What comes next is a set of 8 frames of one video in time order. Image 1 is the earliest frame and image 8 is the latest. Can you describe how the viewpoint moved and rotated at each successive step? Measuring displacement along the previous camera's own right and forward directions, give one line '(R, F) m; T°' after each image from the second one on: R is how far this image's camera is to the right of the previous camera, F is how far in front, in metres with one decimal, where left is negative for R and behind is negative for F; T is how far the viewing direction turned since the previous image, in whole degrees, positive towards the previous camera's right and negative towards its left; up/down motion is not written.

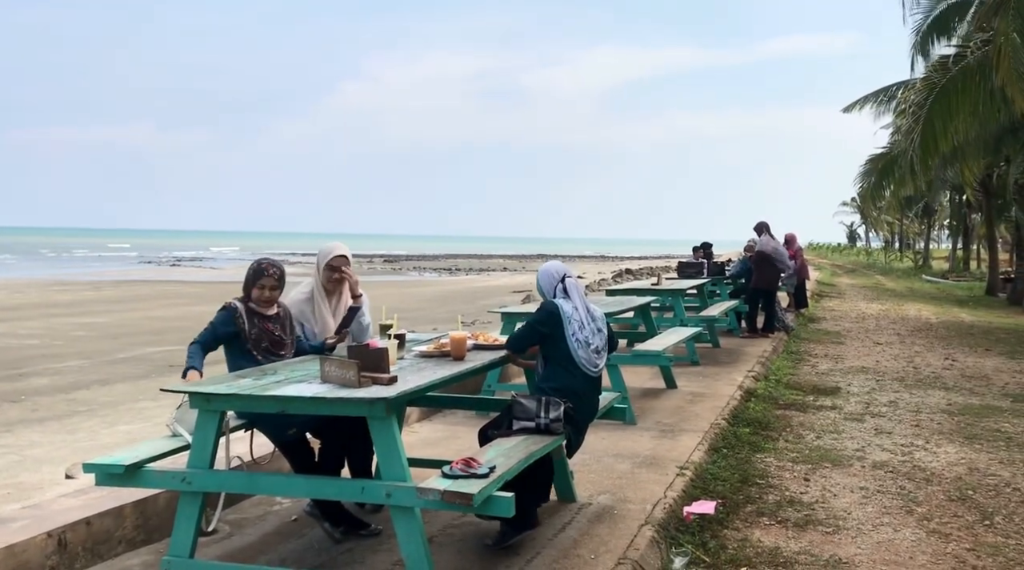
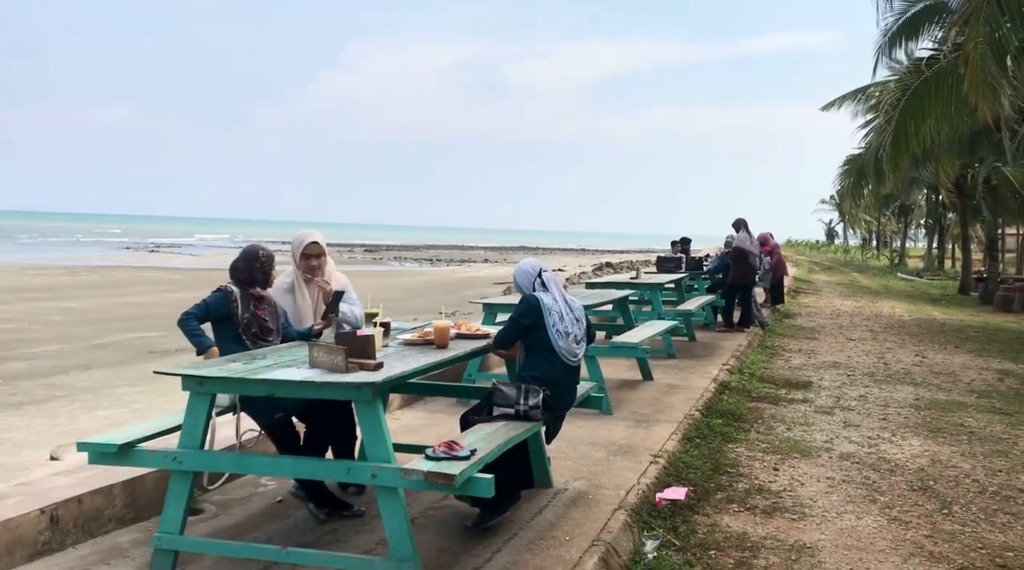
(0.0, -0.1) m; +1°
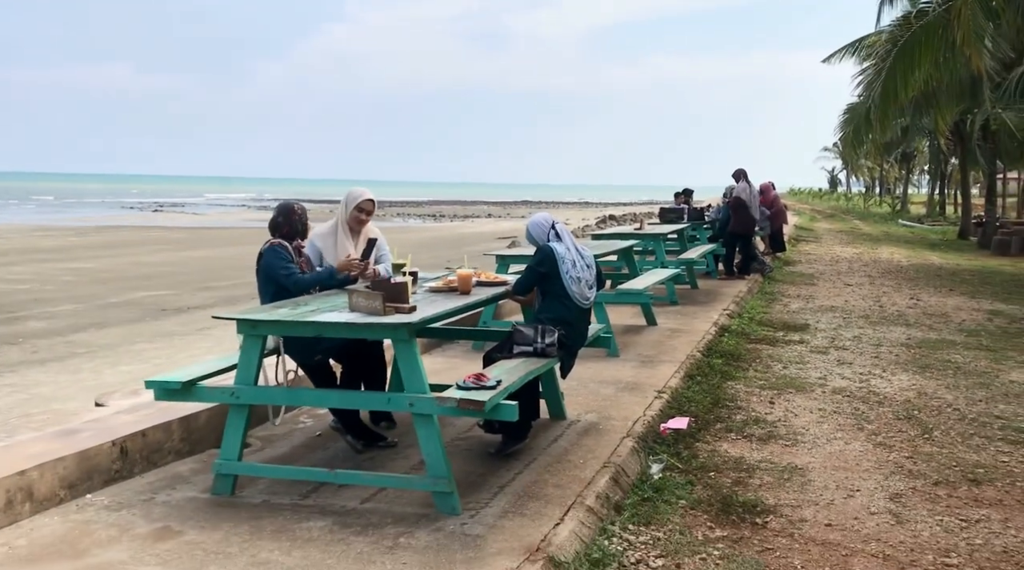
(-0.1, -0.4) m; 0°
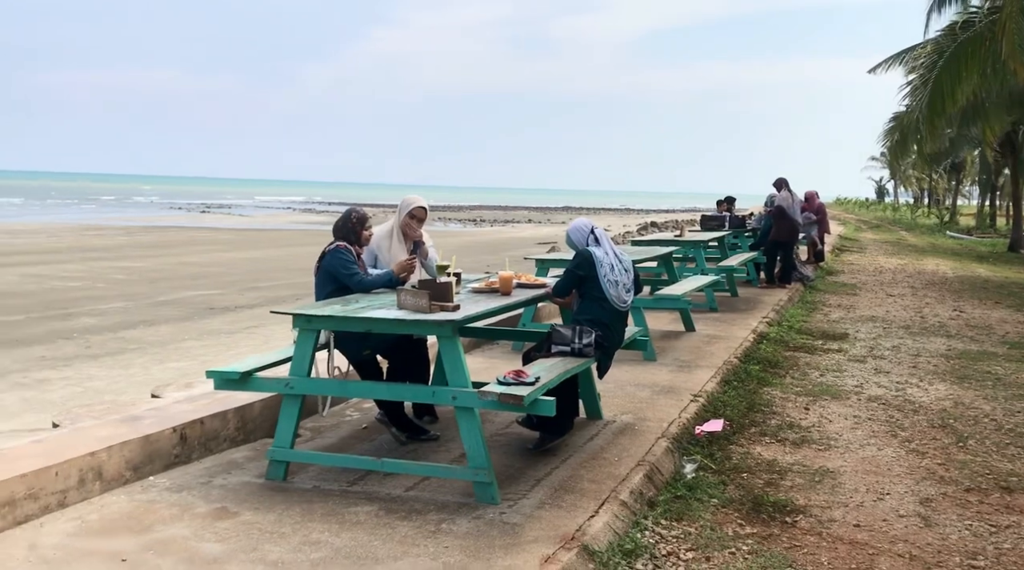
(0.0, -0.2) m; -2°
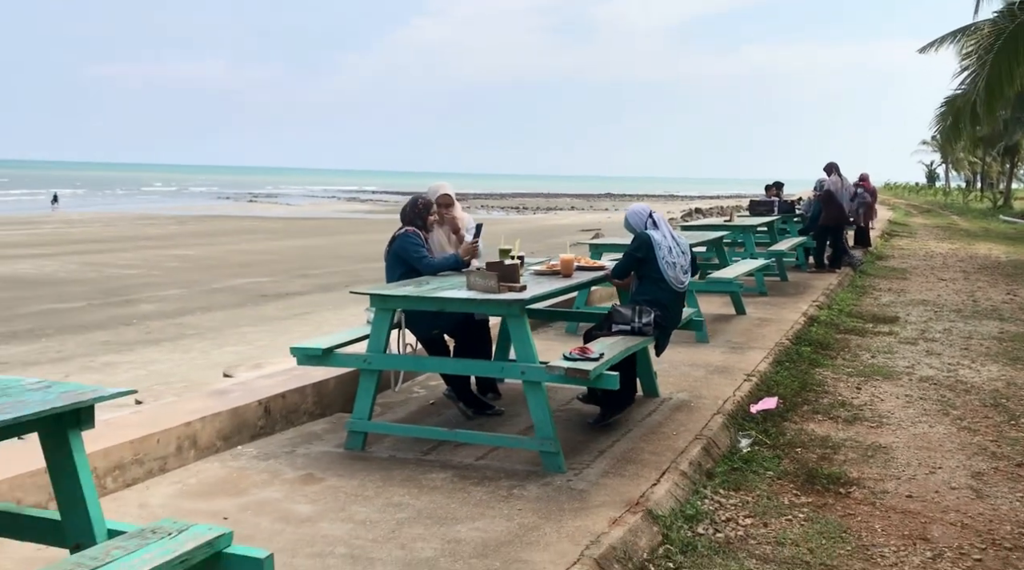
(-0.1, -0.2) m; -3°
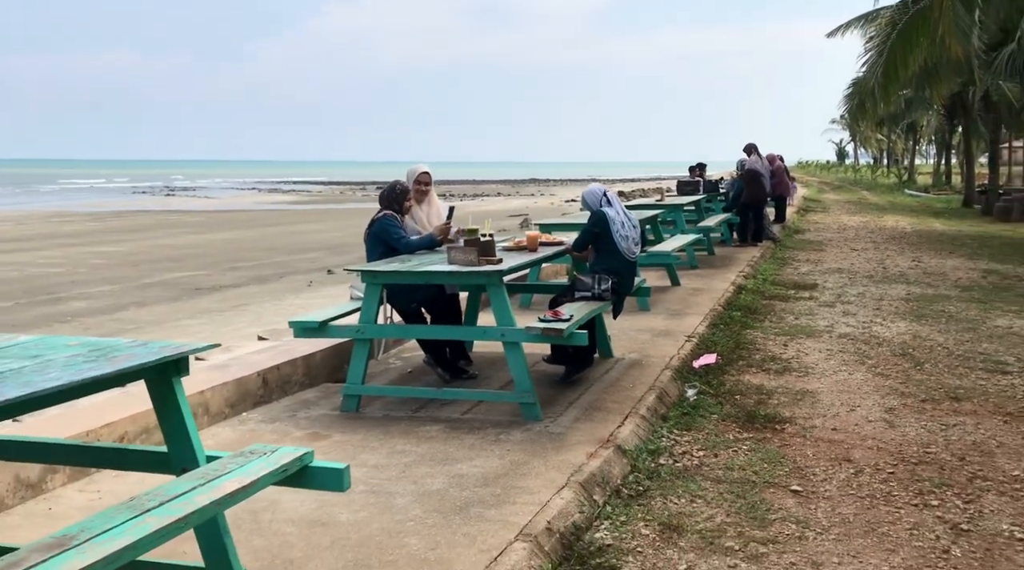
(-0.3, -0.6) m; +4°
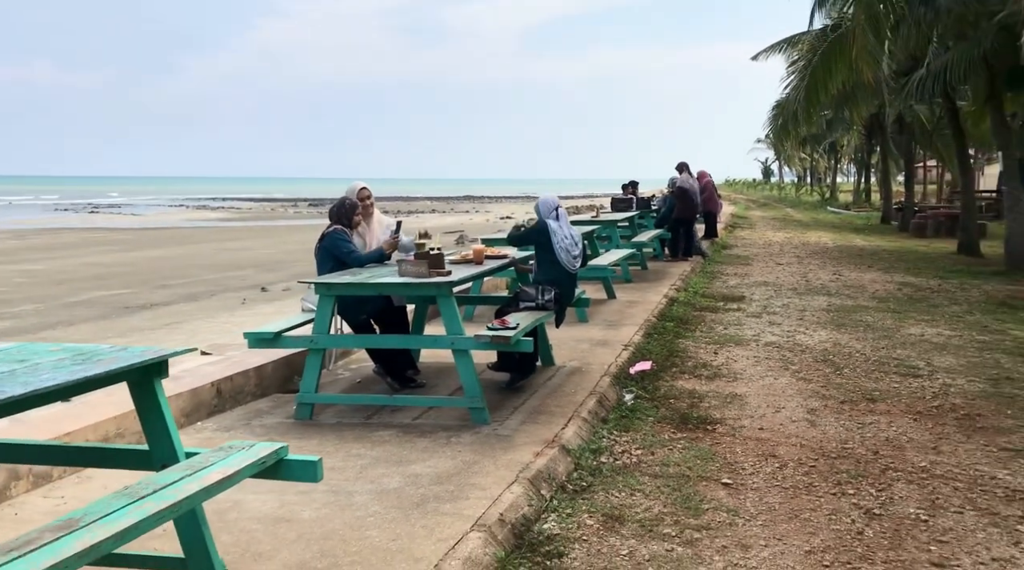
(-0.1, -0.3) m; +4°
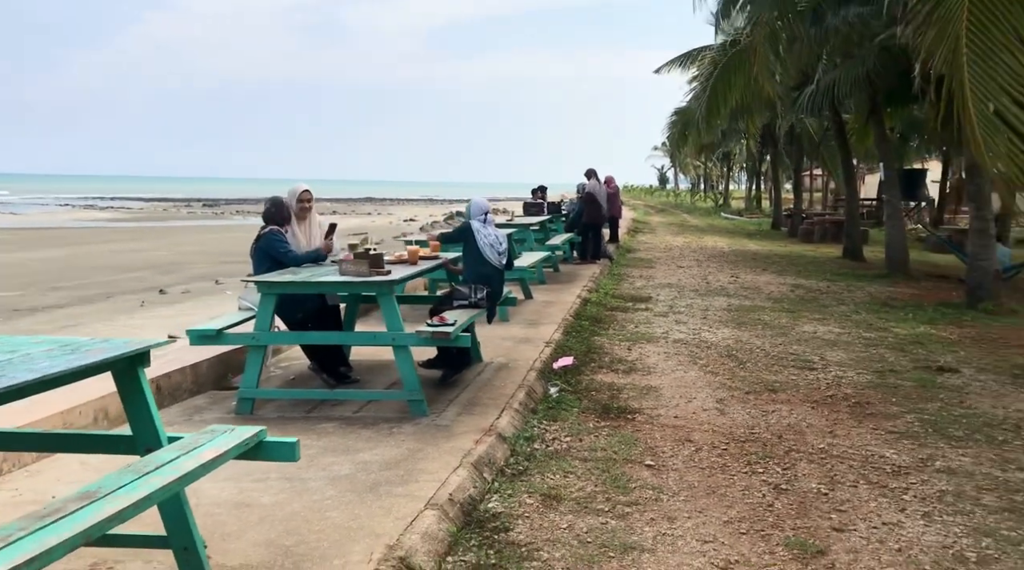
(-0.2, -0.3) m; +6°
